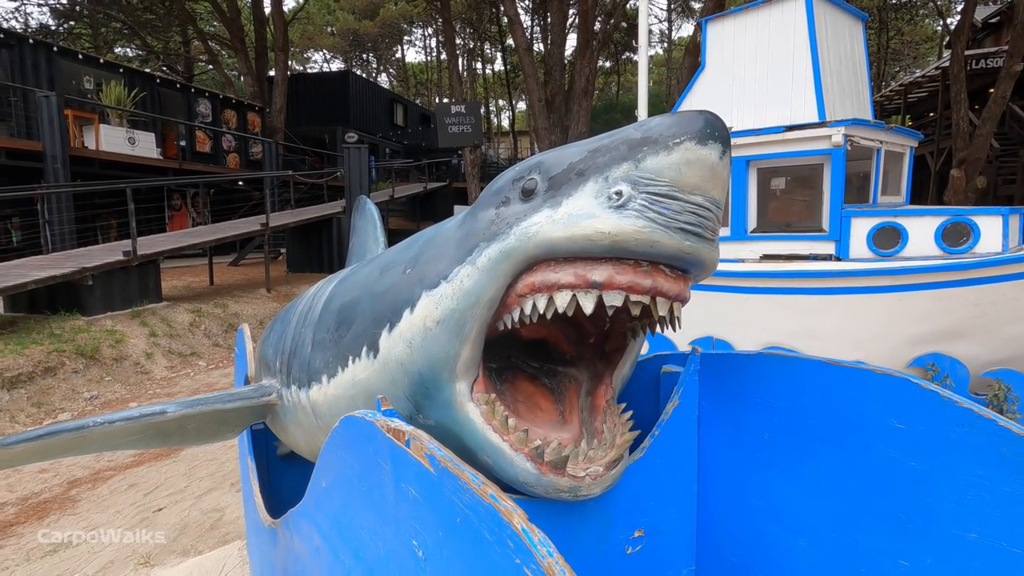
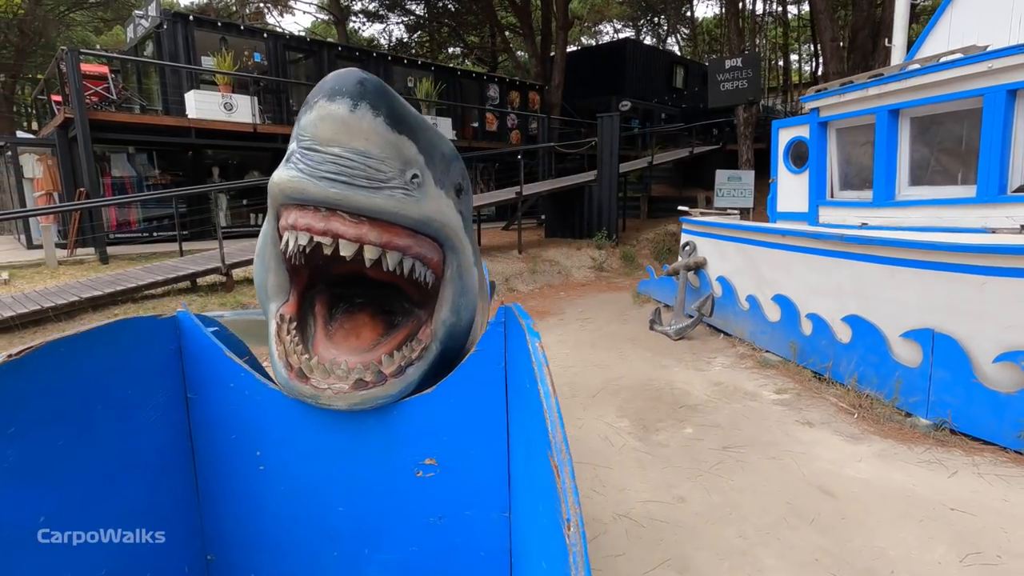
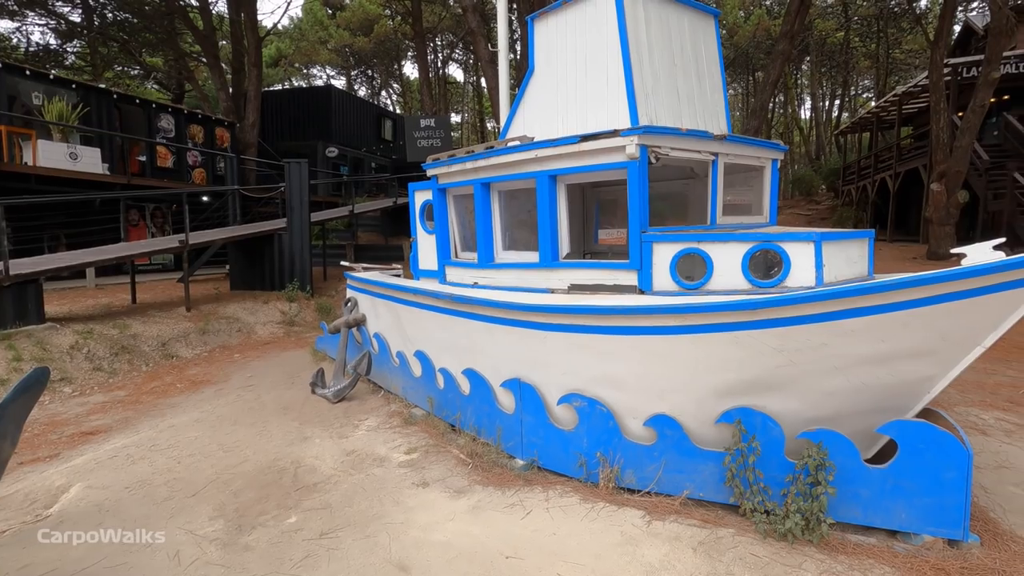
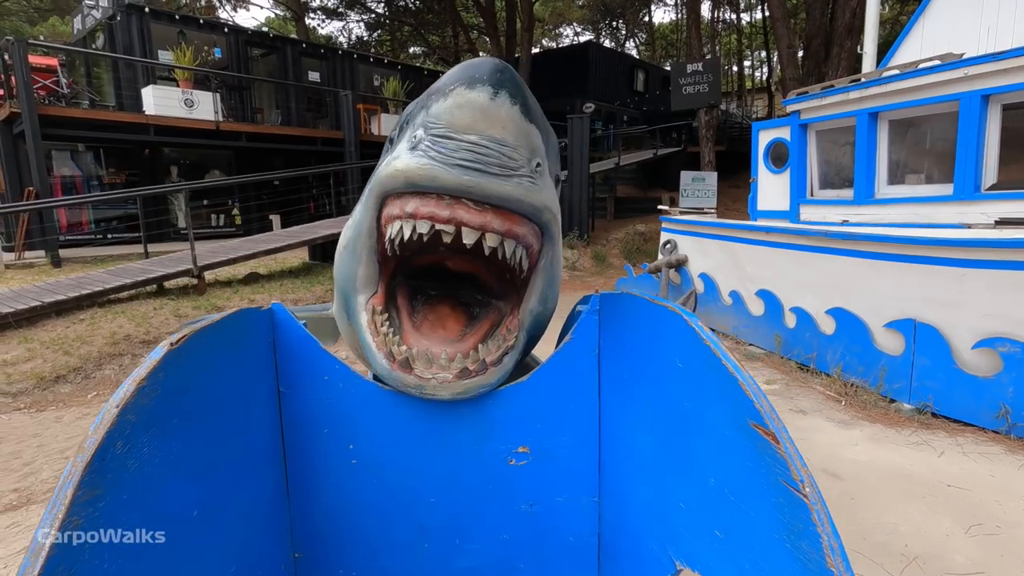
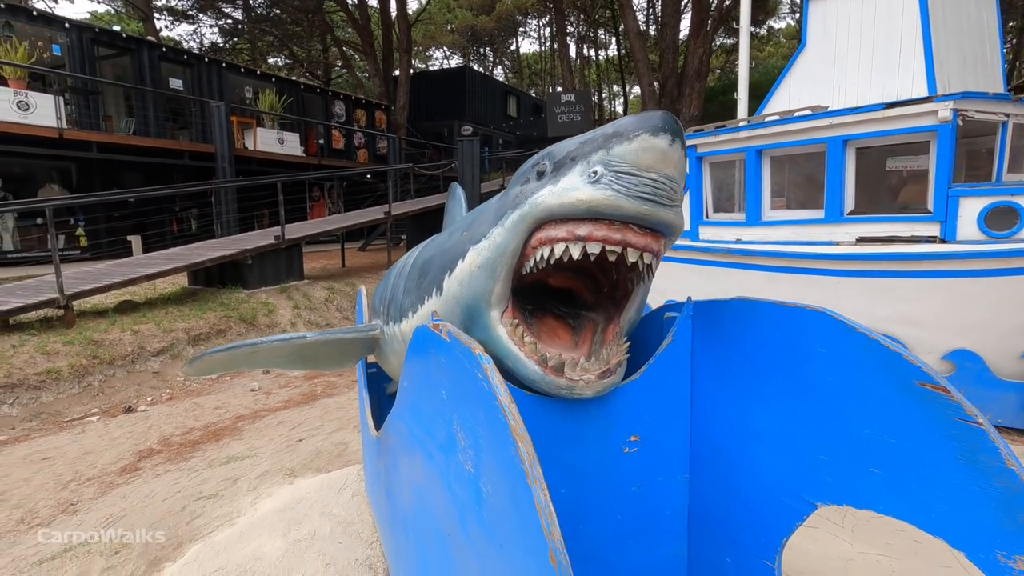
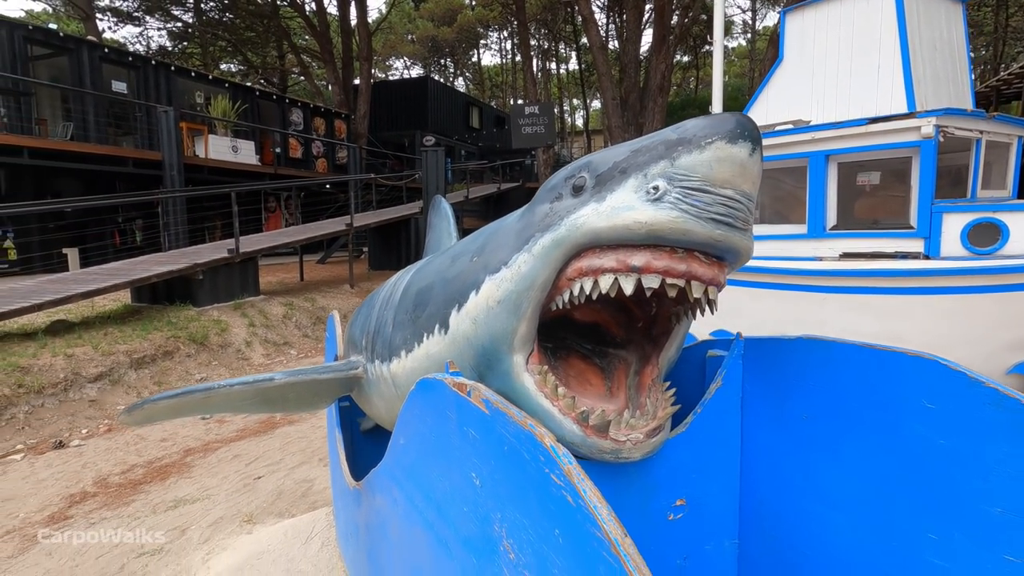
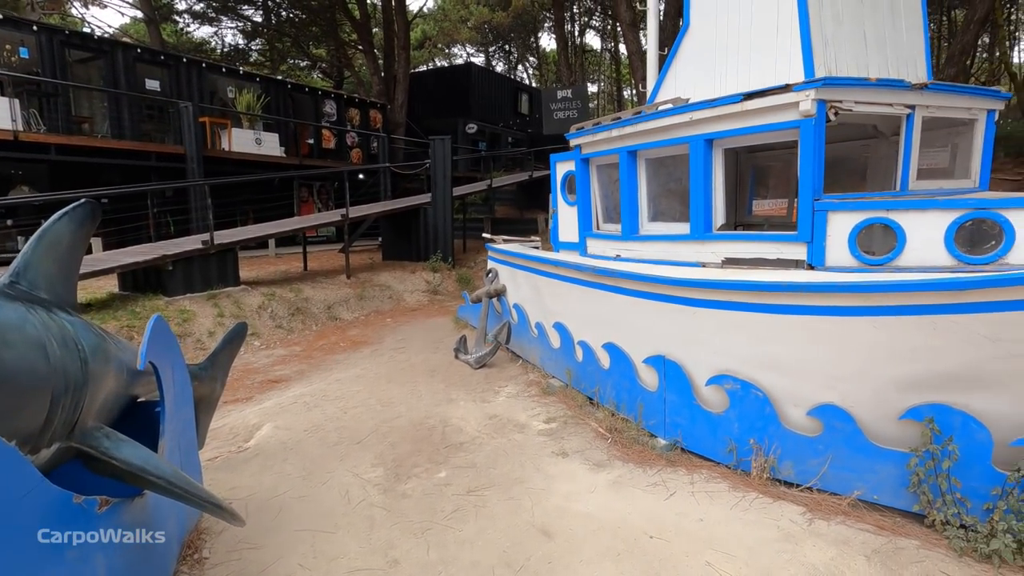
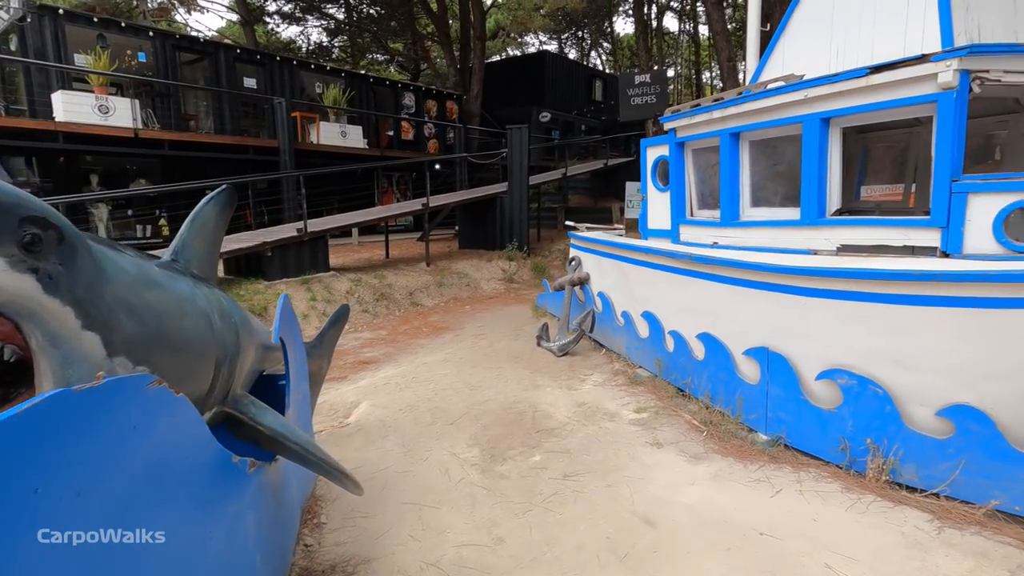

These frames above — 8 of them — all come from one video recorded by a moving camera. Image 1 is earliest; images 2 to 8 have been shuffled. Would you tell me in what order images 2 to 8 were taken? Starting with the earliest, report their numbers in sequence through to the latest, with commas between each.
6, 5, 4, 2, 8, 7, 3
